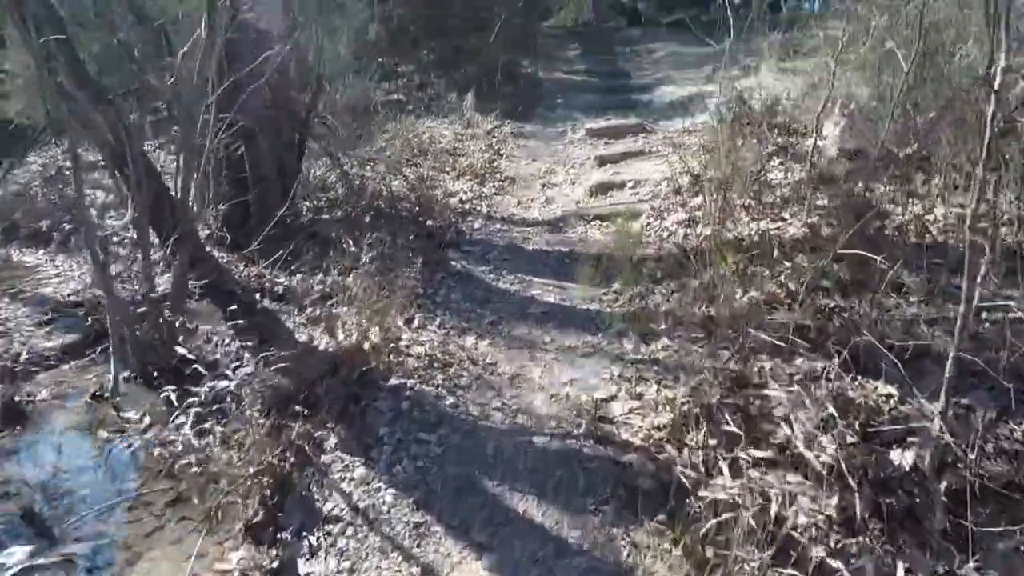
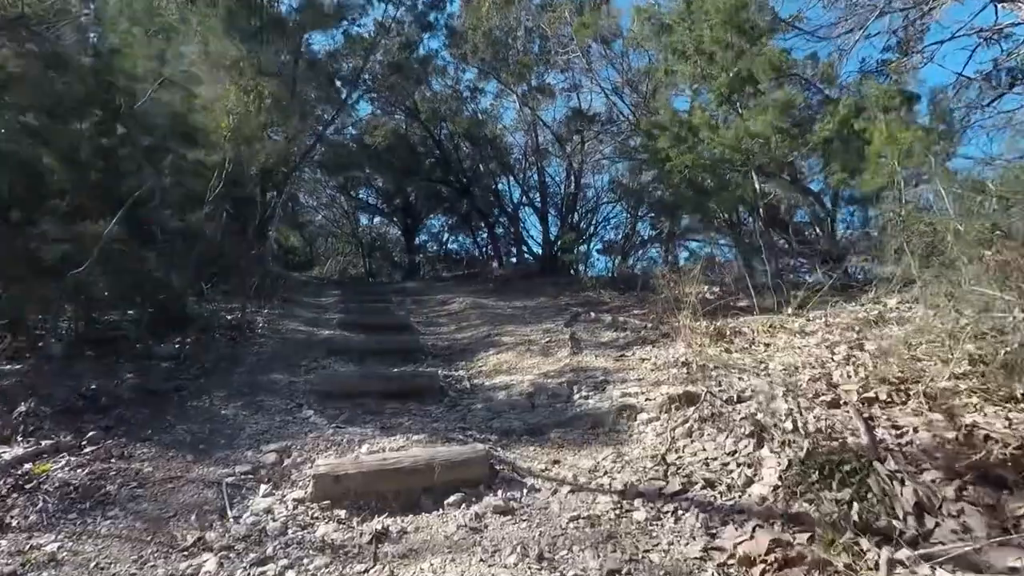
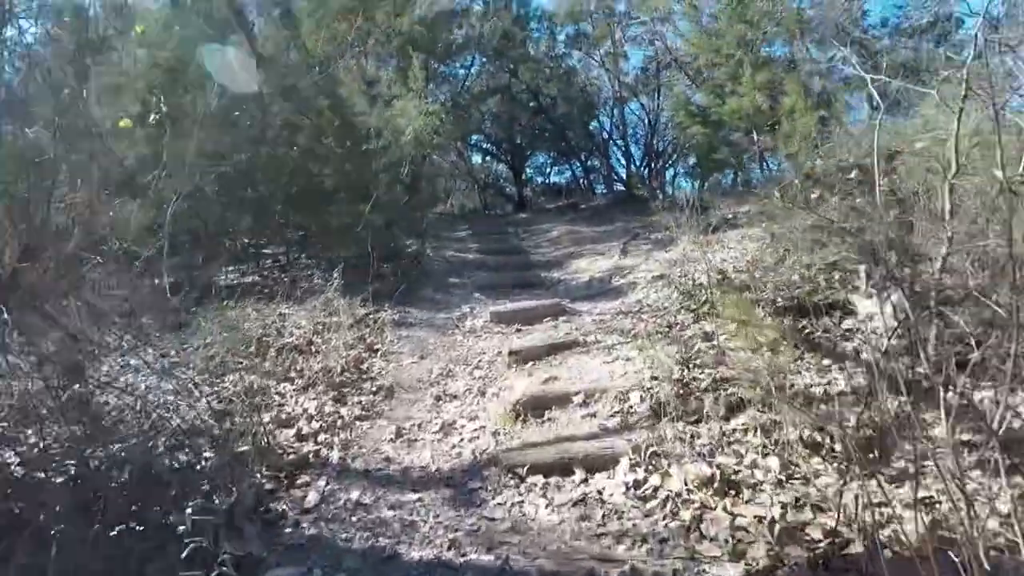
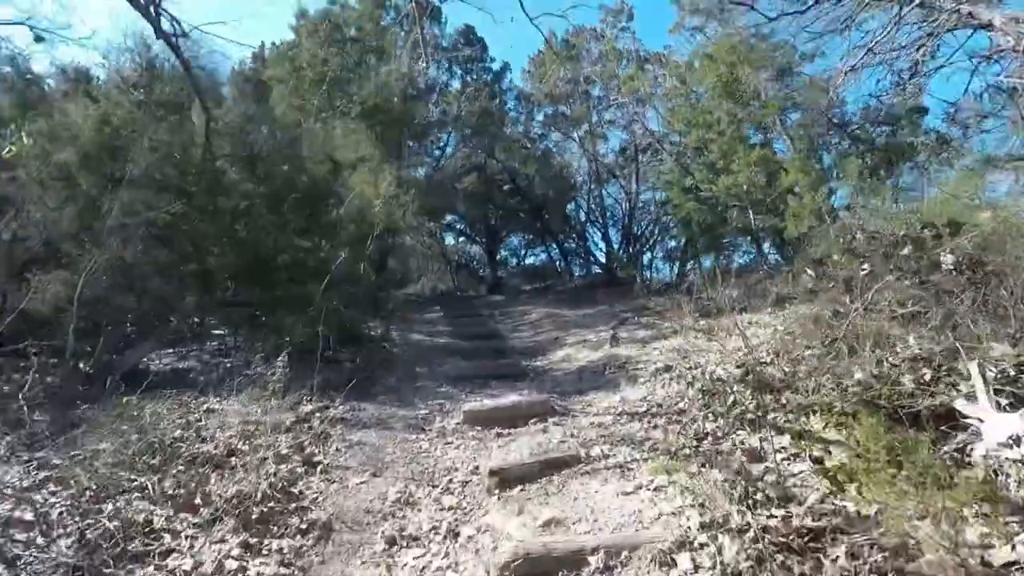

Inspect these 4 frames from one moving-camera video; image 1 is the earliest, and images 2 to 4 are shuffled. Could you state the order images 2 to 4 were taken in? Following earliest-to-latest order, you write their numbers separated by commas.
3, 4, 2
